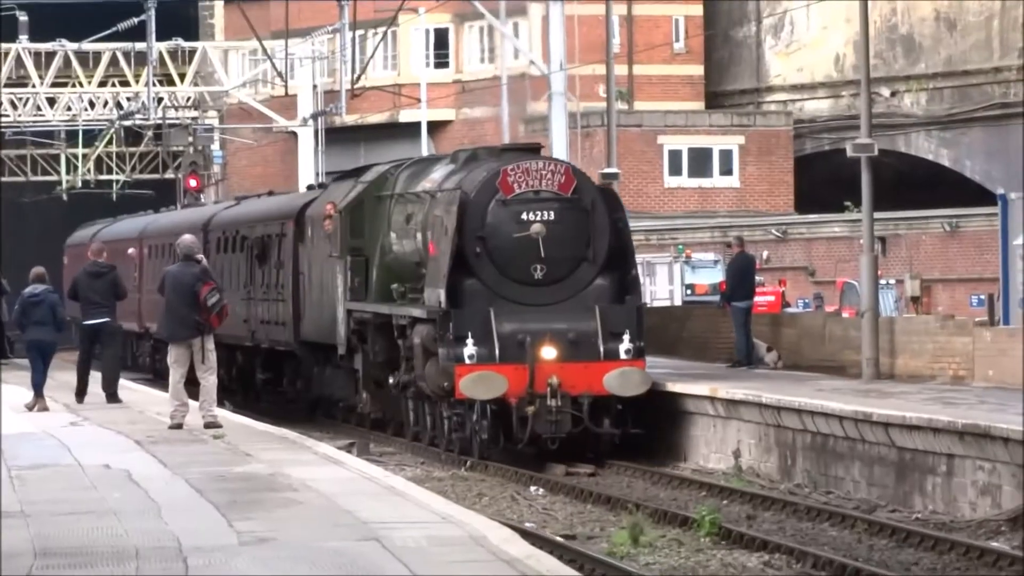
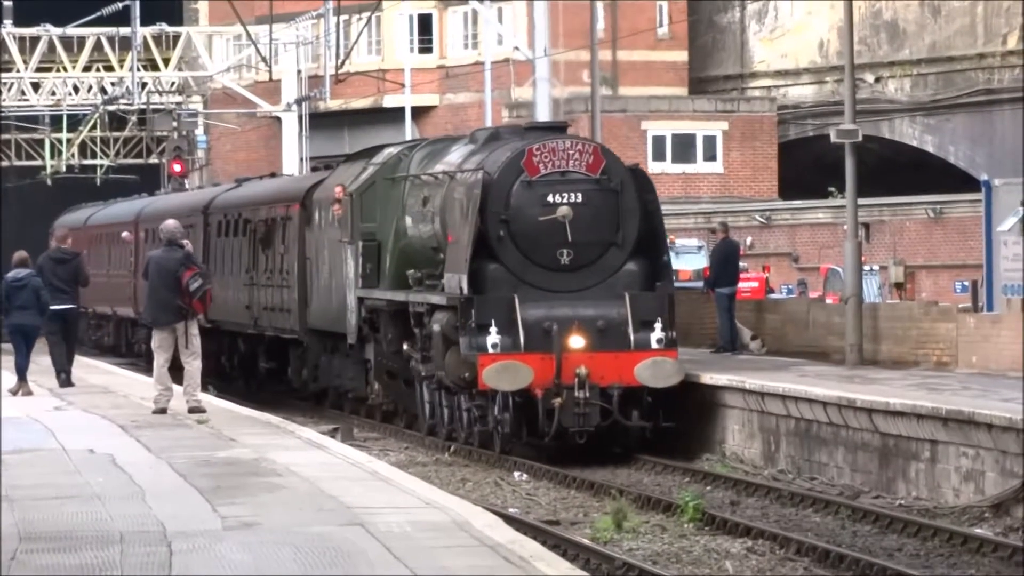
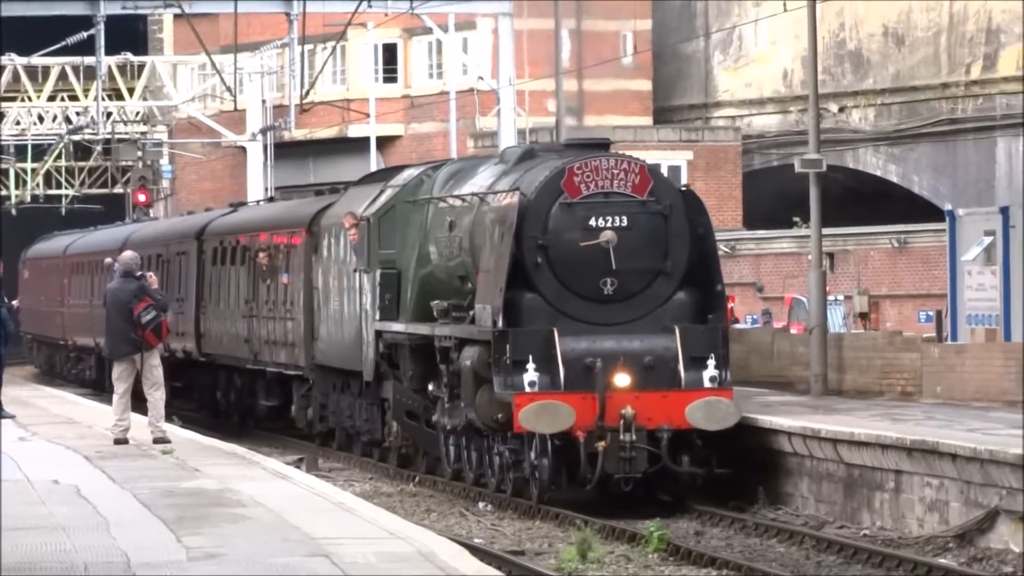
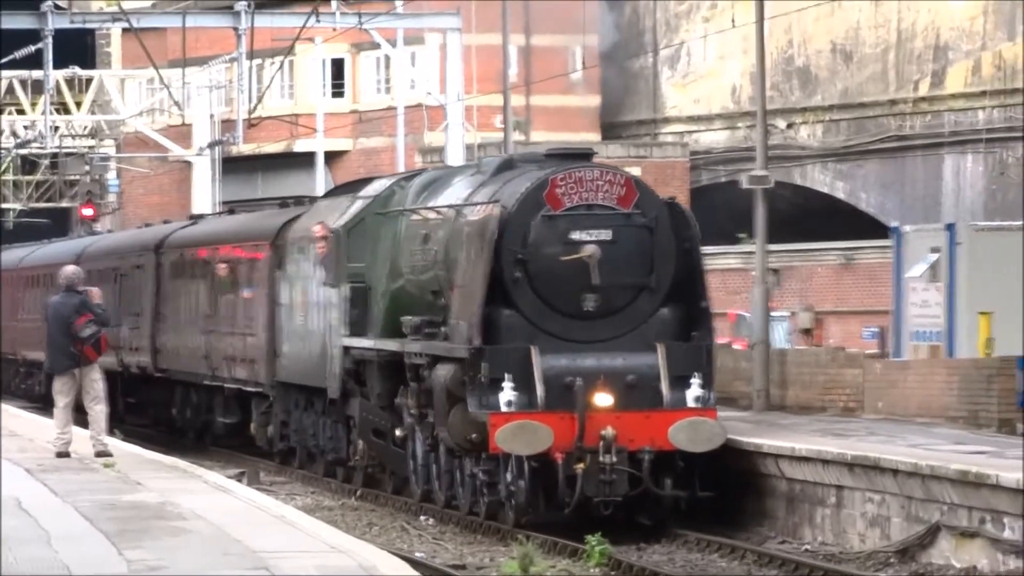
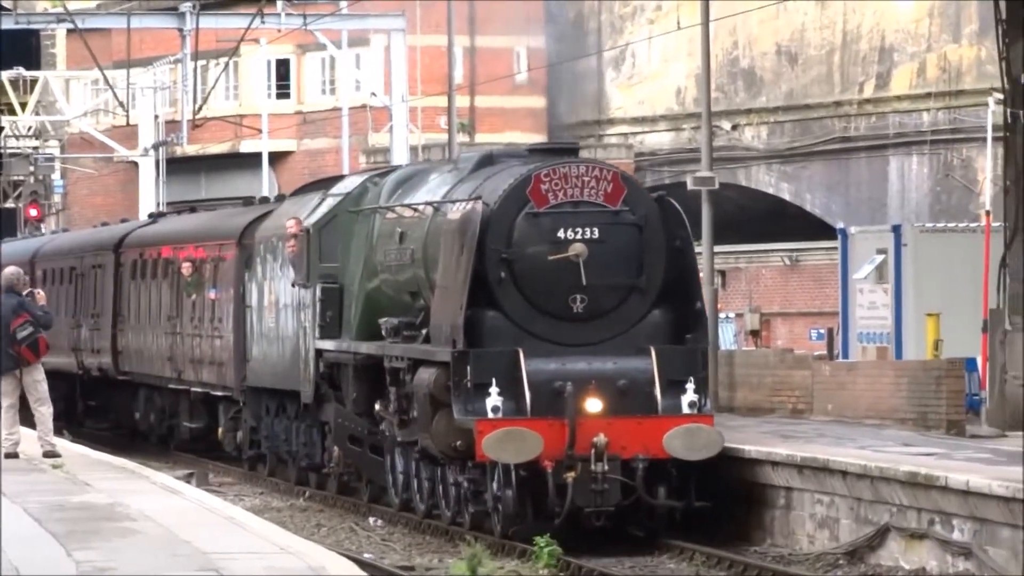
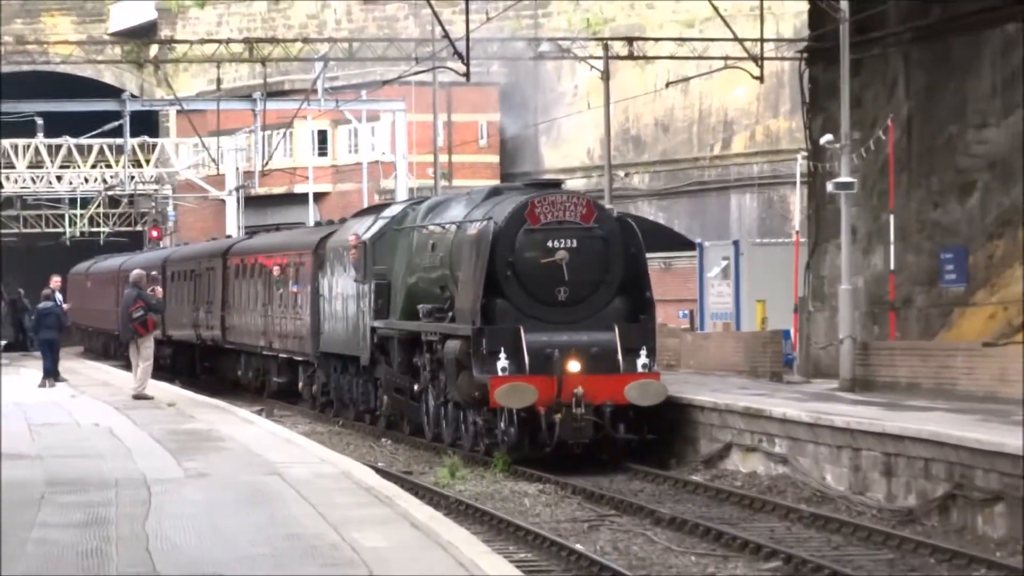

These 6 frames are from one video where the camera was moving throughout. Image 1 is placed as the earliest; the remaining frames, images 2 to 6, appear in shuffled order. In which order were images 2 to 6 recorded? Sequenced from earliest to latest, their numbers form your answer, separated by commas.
2, 3, 4, 5, 6
